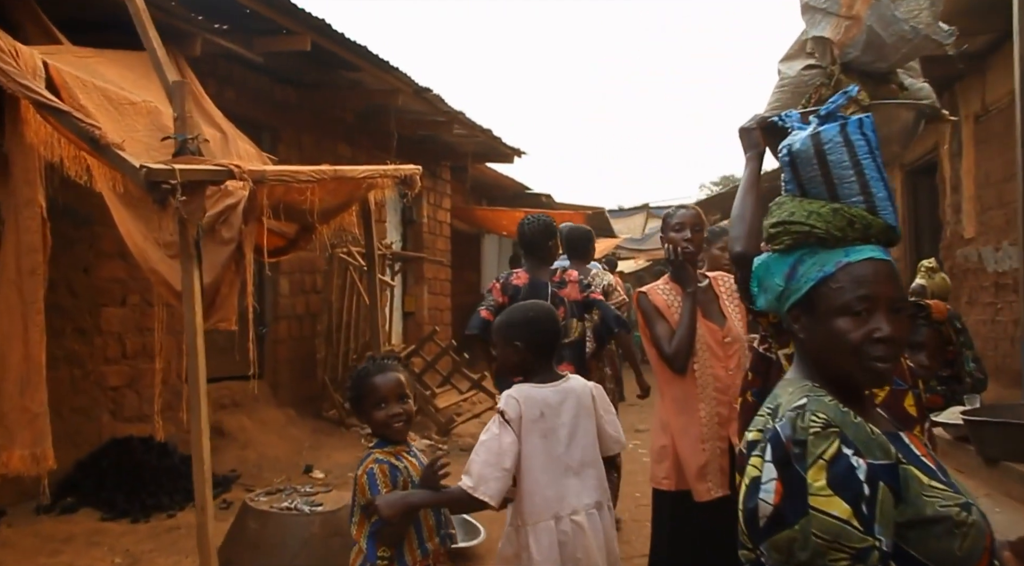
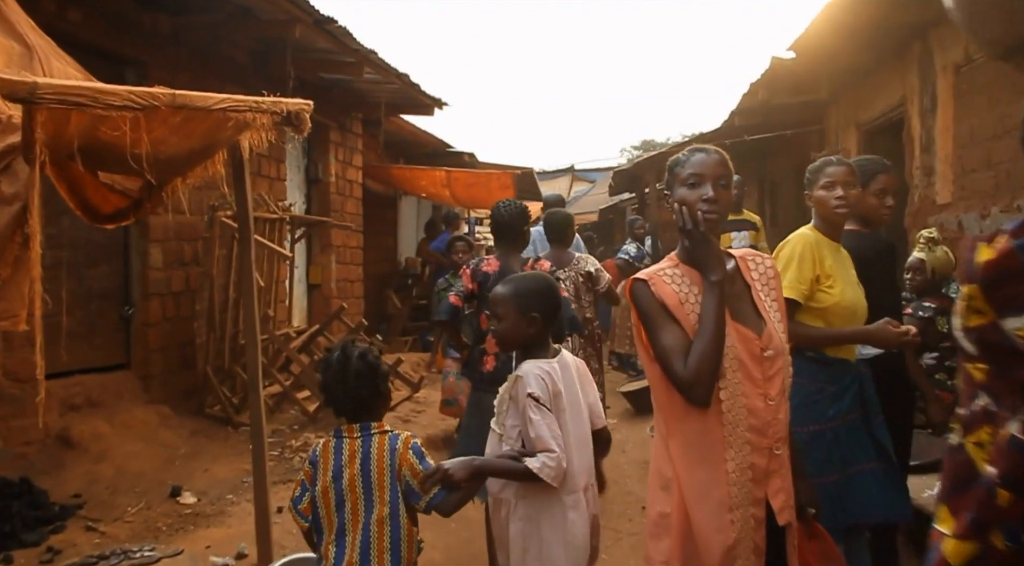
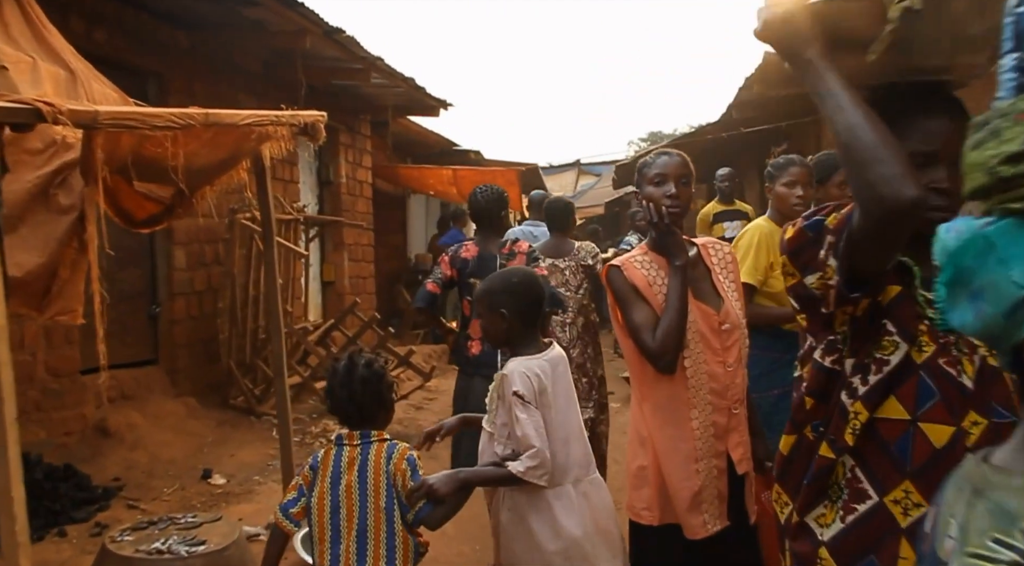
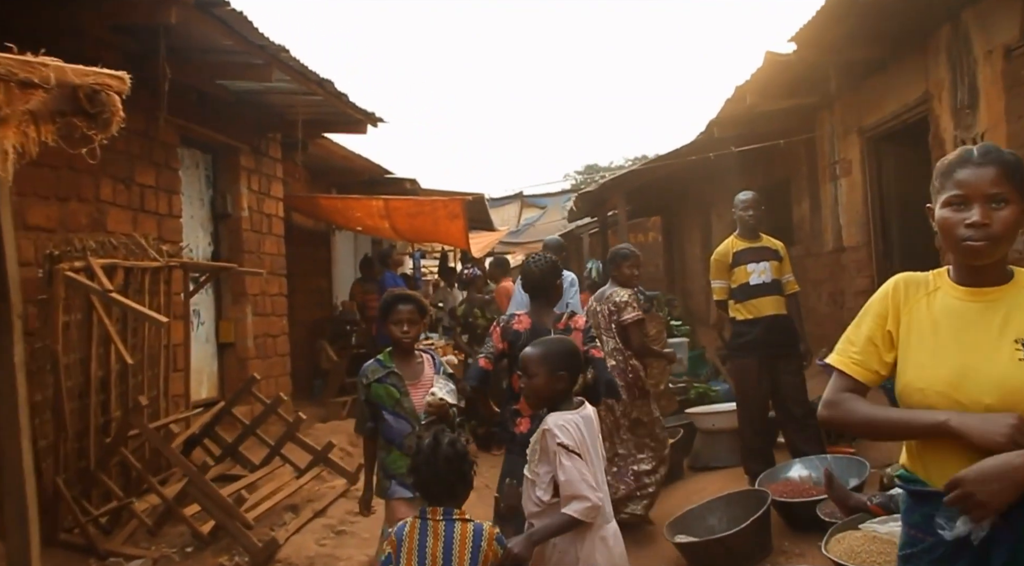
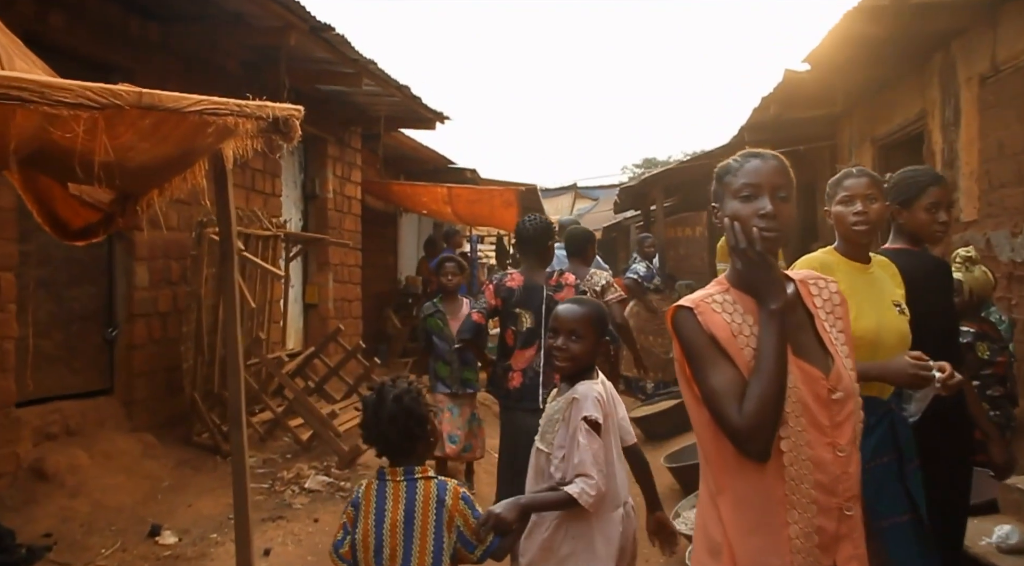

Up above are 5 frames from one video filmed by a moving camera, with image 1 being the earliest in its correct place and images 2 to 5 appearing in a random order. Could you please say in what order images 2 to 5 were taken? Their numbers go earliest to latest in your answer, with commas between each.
3, 2, 5, 4
